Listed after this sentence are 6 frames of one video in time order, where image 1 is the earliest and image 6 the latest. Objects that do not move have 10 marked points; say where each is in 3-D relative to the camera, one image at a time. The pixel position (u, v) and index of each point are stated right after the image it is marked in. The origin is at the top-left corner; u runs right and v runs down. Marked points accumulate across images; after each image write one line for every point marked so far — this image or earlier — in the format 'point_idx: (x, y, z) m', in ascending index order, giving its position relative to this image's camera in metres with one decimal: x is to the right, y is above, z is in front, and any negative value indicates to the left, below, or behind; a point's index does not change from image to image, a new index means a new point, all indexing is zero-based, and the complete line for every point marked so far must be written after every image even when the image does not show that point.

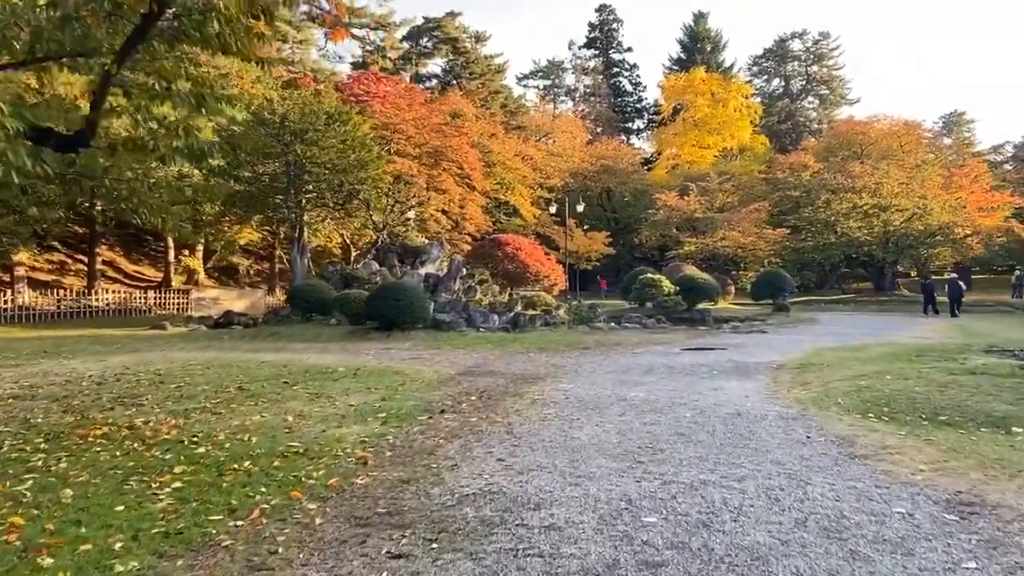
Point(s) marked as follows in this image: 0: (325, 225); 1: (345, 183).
0: (-4.3, +1.5, +18.2) m
1: (-3.5, +2.2, +16.4) m
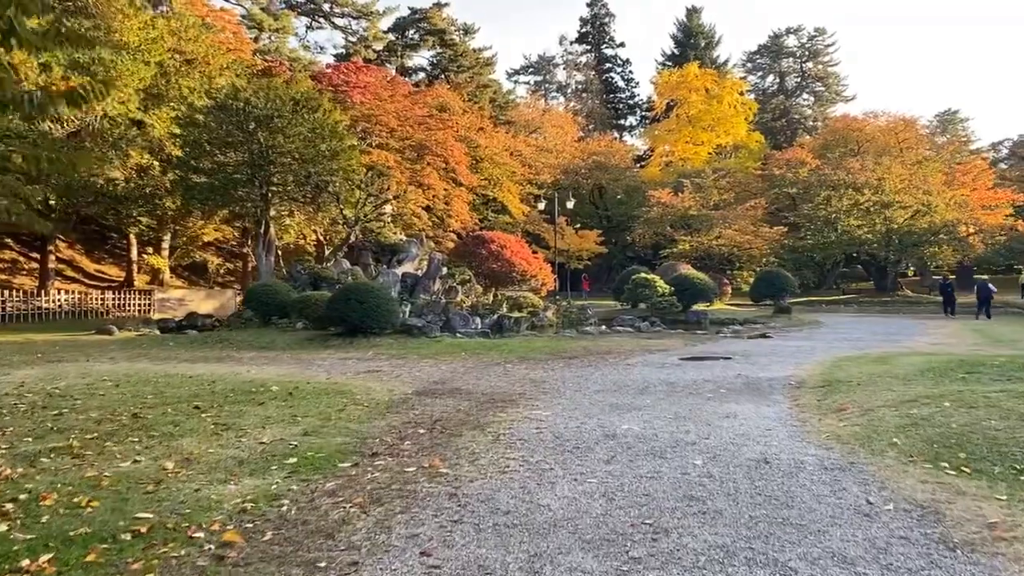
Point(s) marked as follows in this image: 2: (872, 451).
0: (-4.7, +1.5, +16.9) m
1: (-3.8, +2.2, +15.1) m
2: (+1.7, -0.8, +3.7) m
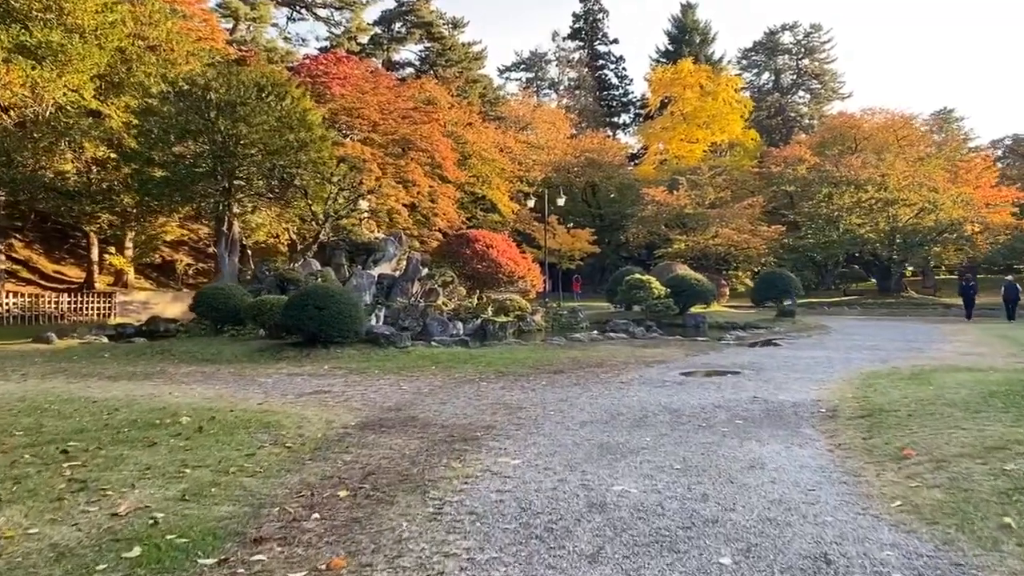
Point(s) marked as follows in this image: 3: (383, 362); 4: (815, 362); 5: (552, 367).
0: (-5.0, +1.4, +15.7) m
1: (-4.1, +2.1, +13.9) m
2: (+1.5, -0.8, +2.6) m
3: (-1.4, -0.8, +8.6) m
4: (+3.4, -0.8, +8.8) m
5: (+0.4, -0.8, +8.5) m
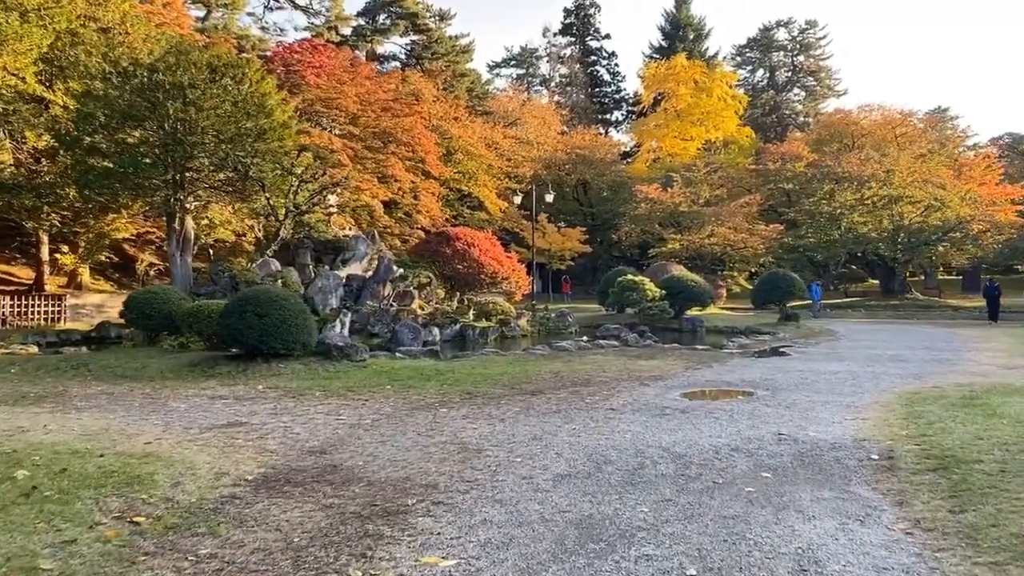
0: (-5.3, +1.4, +14.4) m
1: (-4.4, +2.1, +12.6) m
2: (+1.3, -0.9, +1.3) m
3: (-1.7, -0.8, +7.3) m
4: (+3.1, -0.9, +7.6) m
5: (+0.2, -0.9, +7.2) m
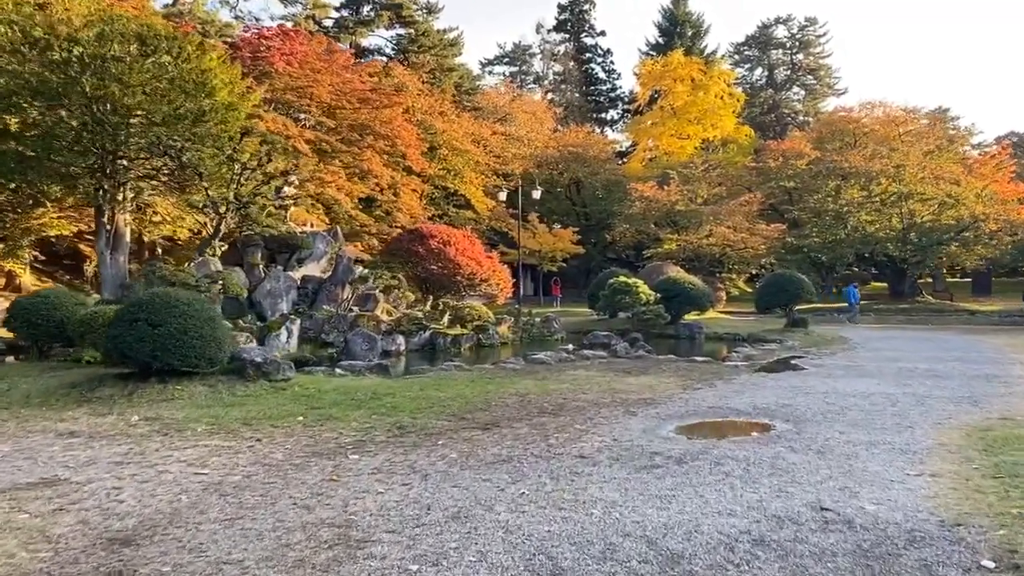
0: (-5.7, +1.3, +12.8) m
1: (-4.8, +2.0, +11.0) m
2: (+0.9, -0.8, -0.3) m
3: (-2.0, -0.9, +5.7) m
4: (+2.7, -0.9, +6.0) m
5: (-0.2, -0.9, +5.6) m
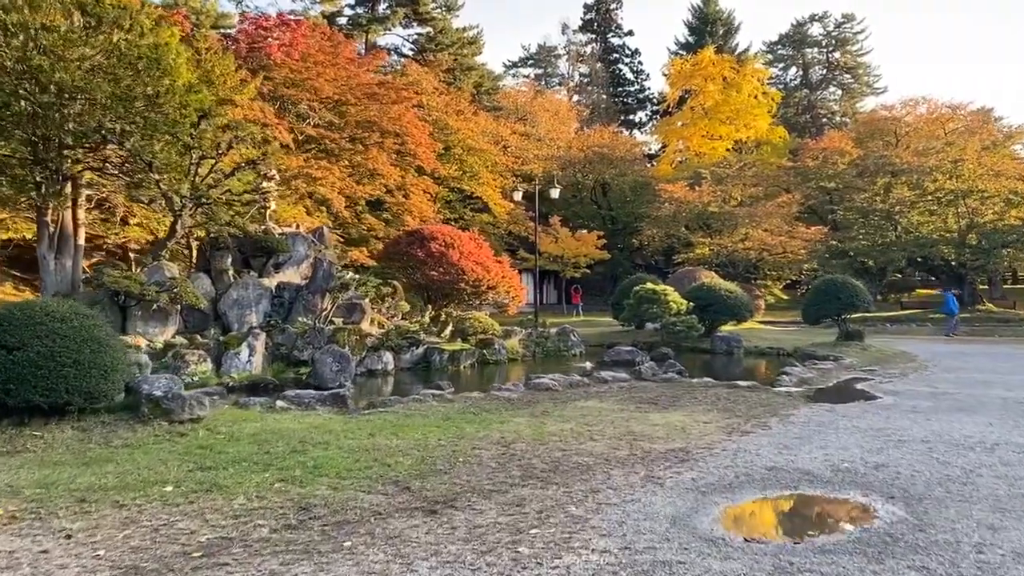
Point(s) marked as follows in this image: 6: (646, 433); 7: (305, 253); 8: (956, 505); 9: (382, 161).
0: (-5.6, +1.2, +11.3) m
1: (-4.7, +1.9, +9.5) m
2: (+0.6, -0.8, -2.0) m
3: (-2.2, -0.9, +4.0) m
4: (+2.6, -0.9, +4.2) m
5: (-0.3, -0.9, +3.9) m
6: (+0.9, -1.0, +5.4) m
7: (-3.0, +0.5, +11.5) m
8: (+1.9, -0.9, +3.4) m
9: (-2.9, +2.6, +15.5) m
